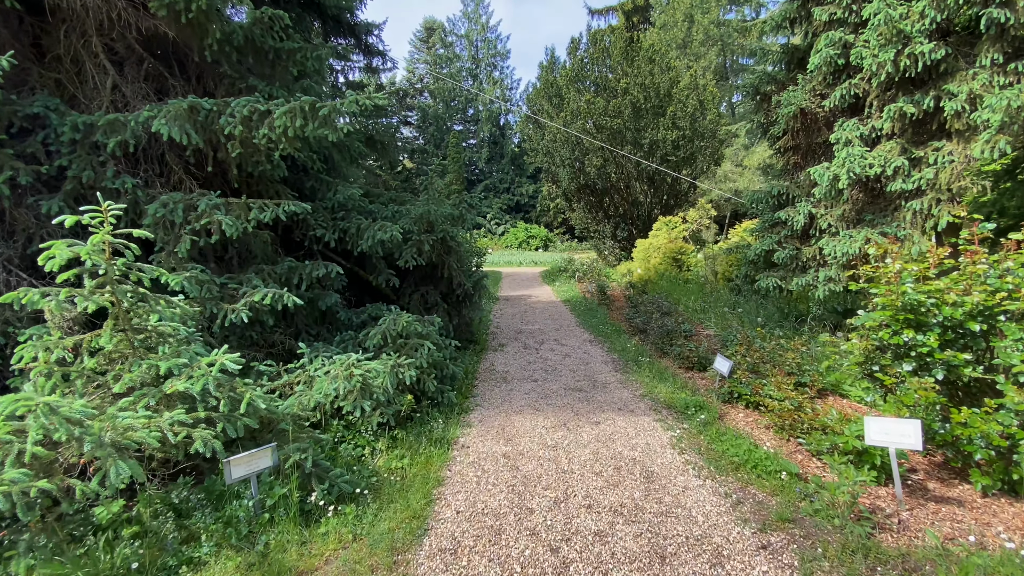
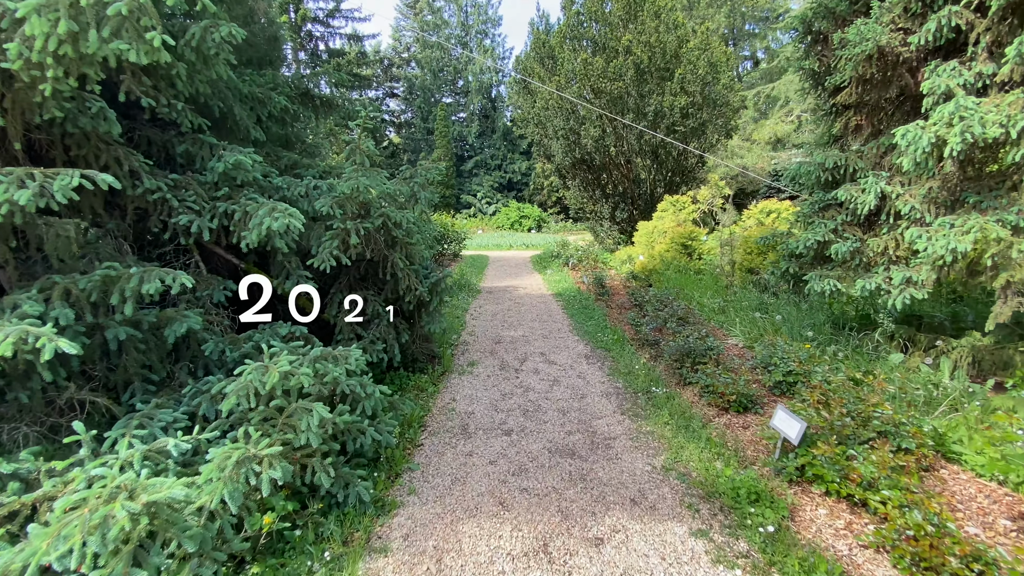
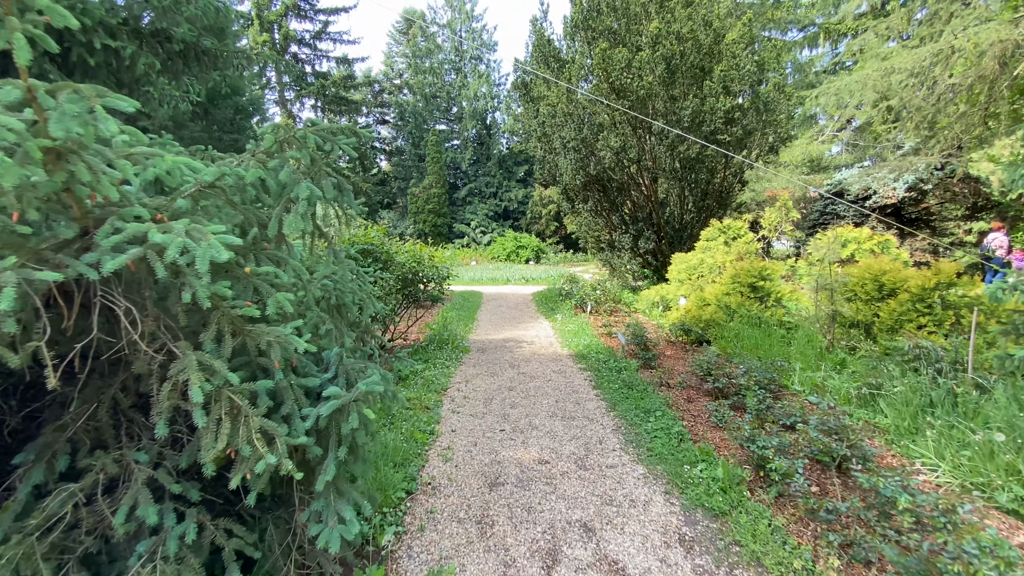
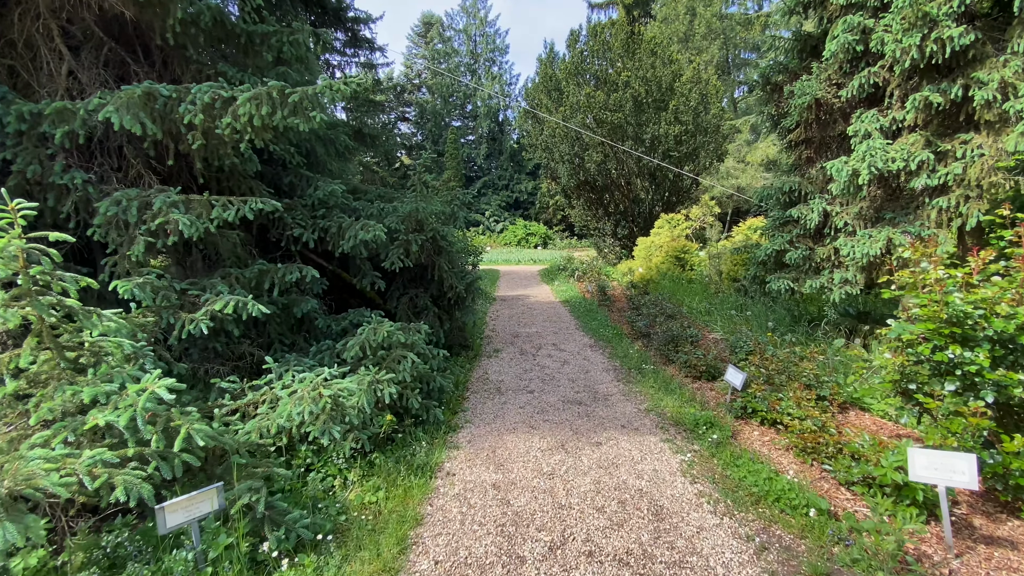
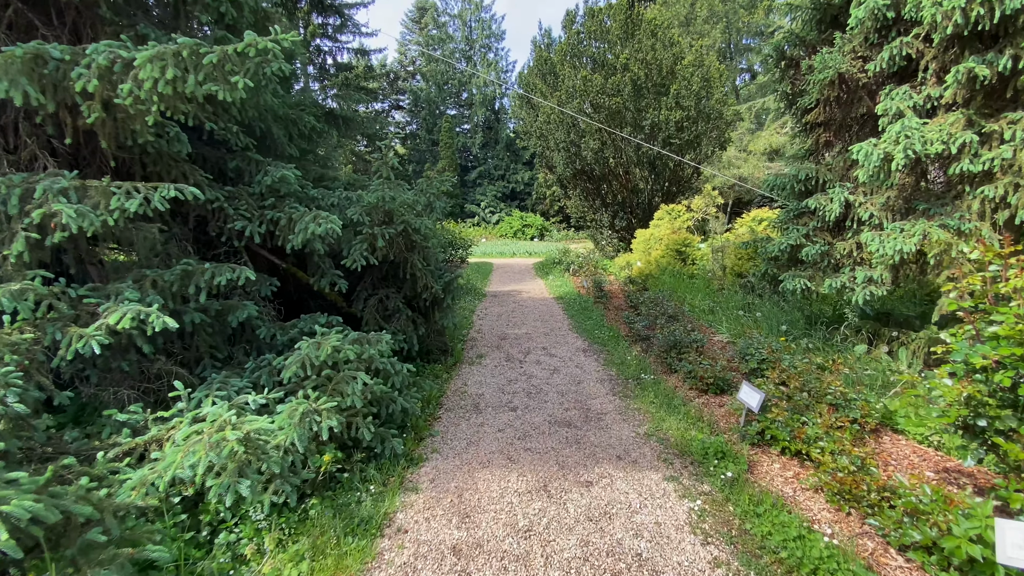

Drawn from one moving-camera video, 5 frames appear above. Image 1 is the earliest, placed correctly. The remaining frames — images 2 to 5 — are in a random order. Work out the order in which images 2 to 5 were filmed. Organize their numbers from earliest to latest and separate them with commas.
4, 5, 2, 3
